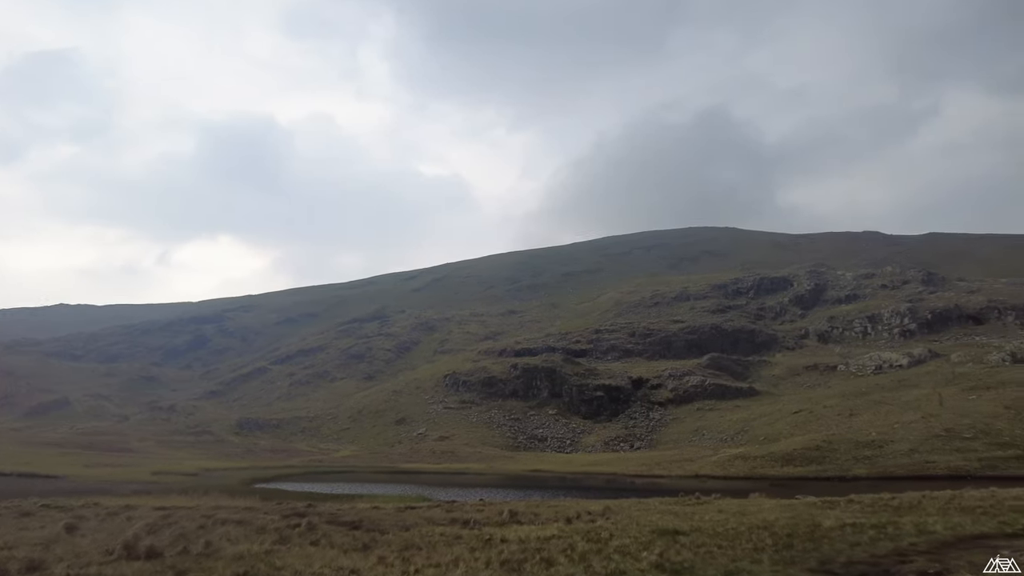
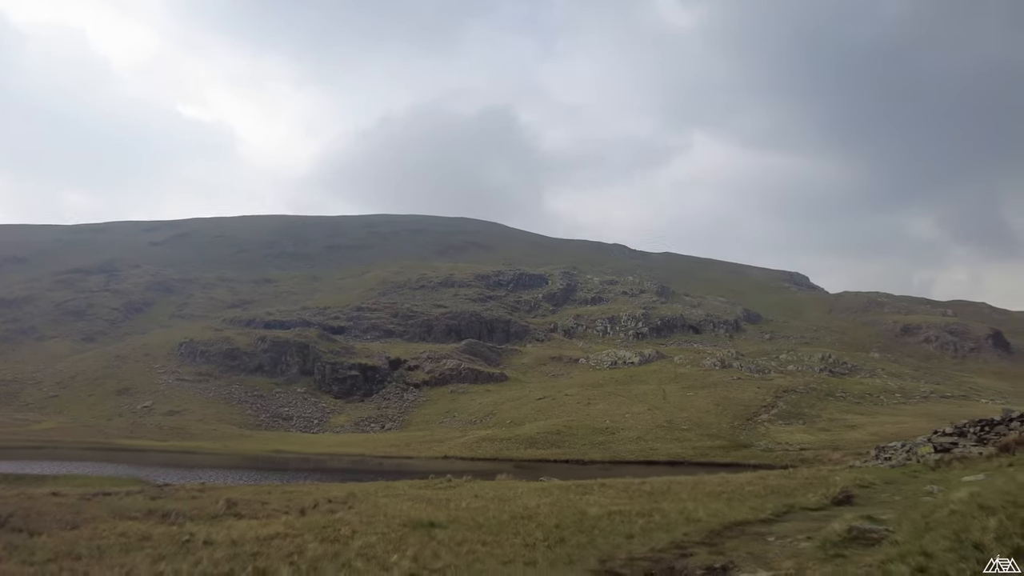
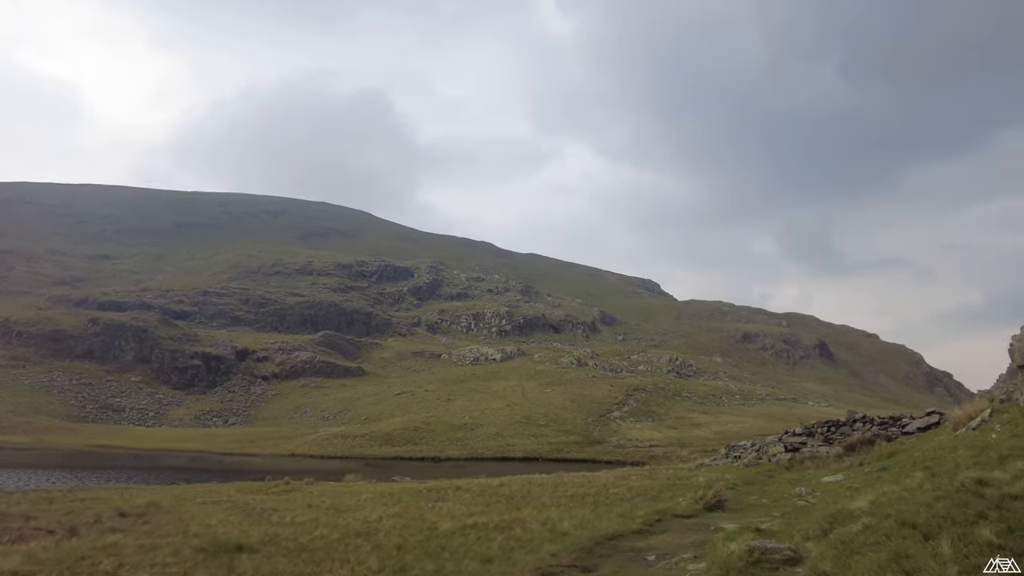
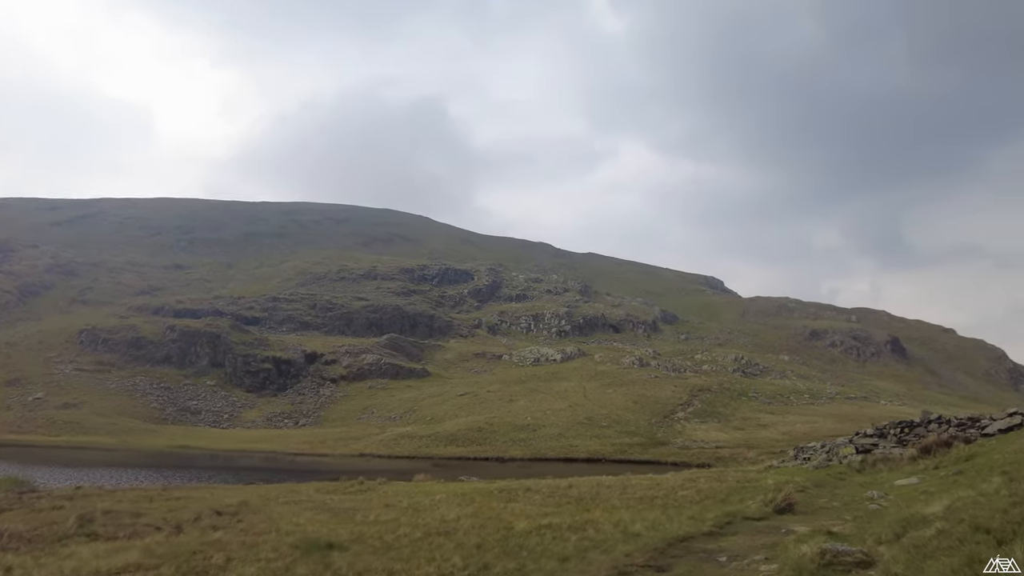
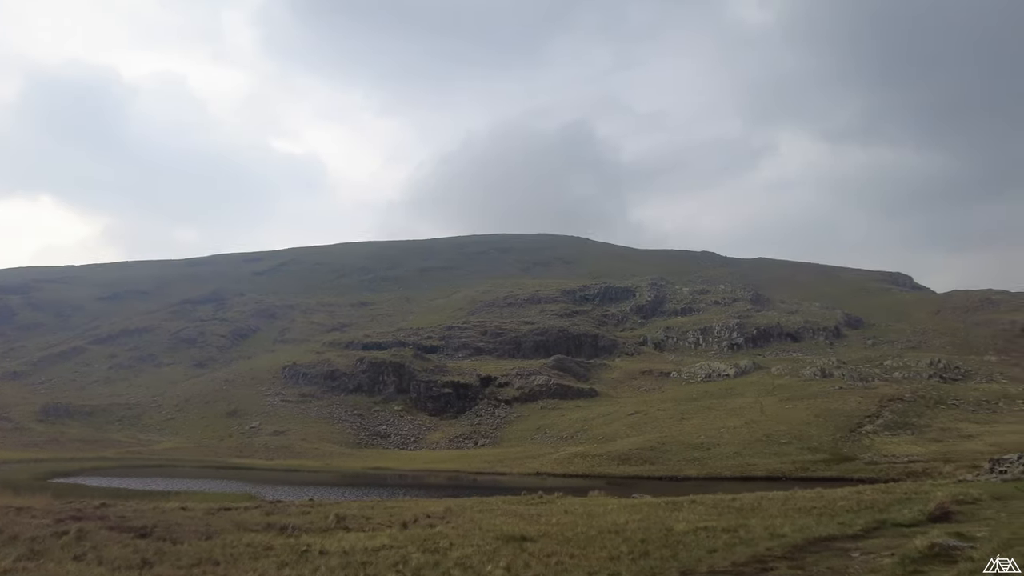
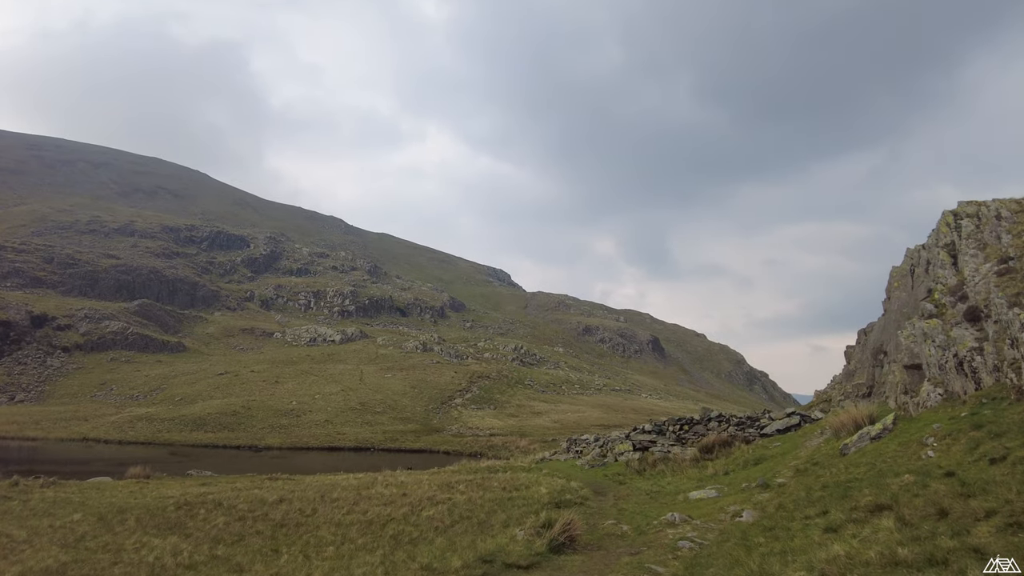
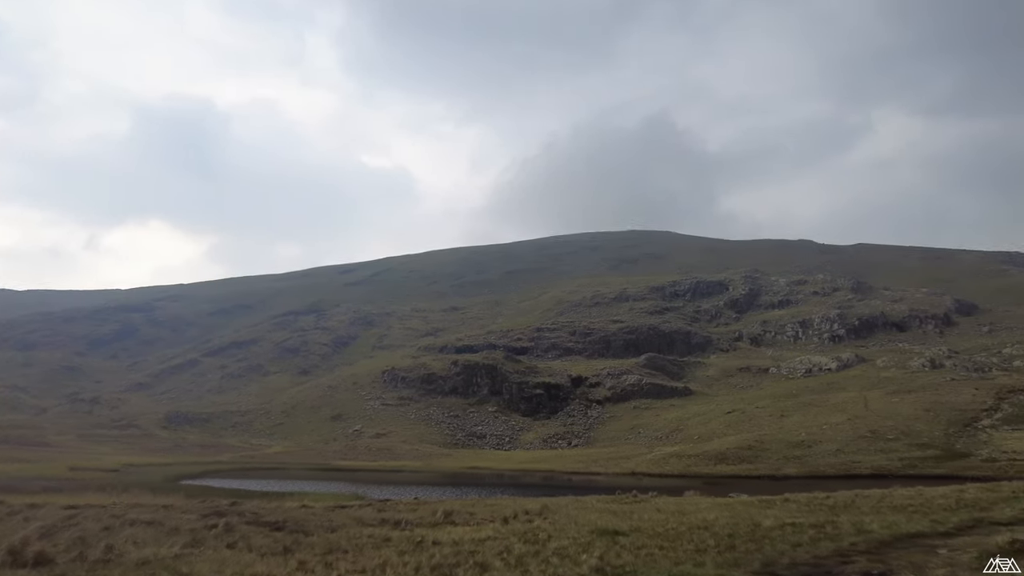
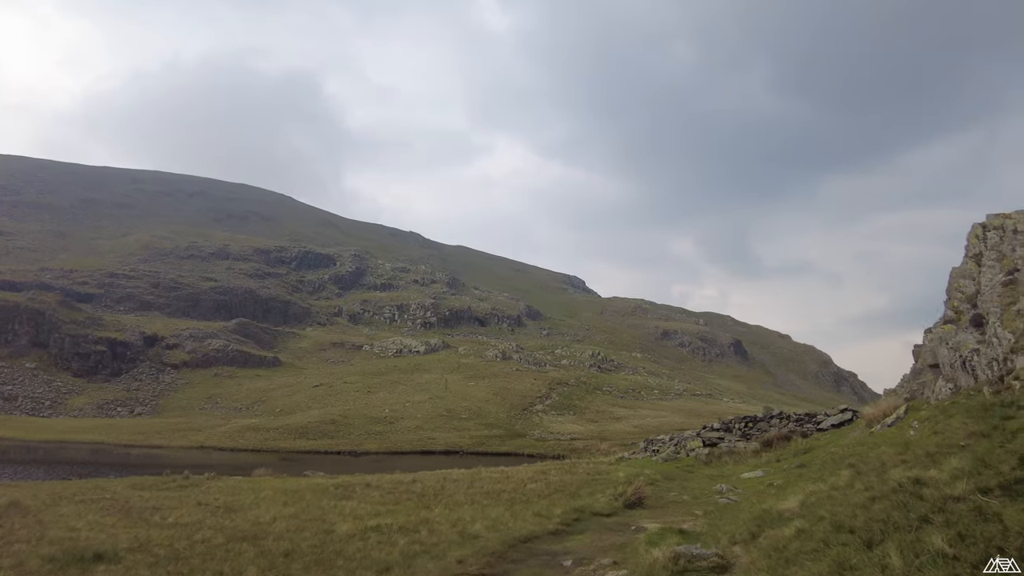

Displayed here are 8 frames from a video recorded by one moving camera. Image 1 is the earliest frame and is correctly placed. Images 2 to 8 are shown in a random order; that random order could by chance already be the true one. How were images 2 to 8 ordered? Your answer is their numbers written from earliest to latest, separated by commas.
7, 5, 2, 4, 3, 8, 6
